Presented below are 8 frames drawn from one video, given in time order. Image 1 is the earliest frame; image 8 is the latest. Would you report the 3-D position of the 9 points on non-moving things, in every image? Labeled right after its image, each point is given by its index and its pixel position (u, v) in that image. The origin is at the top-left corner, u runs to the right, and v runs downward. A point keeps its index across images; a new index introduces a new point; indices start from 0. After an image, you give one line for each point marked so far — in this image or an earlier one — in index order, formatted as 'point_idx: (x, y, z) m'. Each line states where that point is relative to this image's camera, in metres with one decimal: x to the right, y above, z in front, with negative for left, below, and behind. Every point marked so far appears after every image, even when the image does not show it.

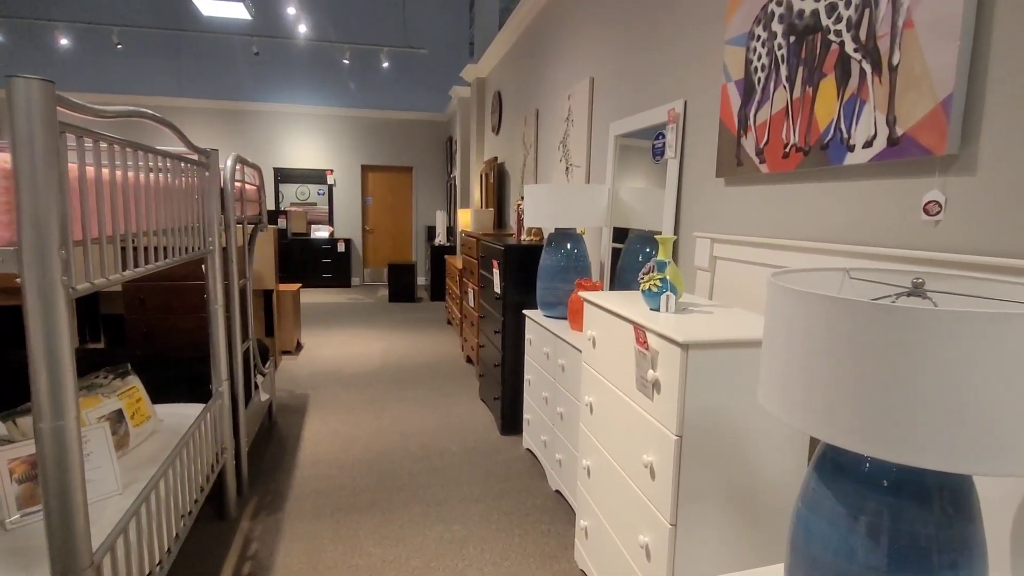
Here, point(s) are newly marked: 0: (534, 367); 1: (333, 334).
0: (+0.1, -0.4, +2.7) m
1: (-1.7, -0.4, +5.3) m
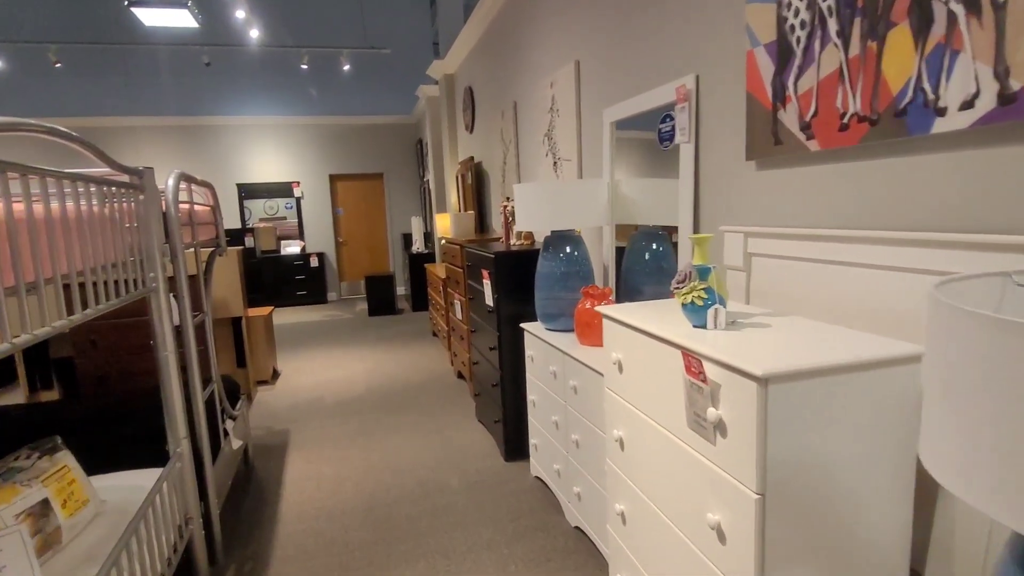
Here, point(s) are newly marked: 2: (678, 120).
0: (+0.1, -0.4, +2.4) m
1: (-1.7, -0.6, +4.9) m
2: (+0.5, +0.5, +1.8) m
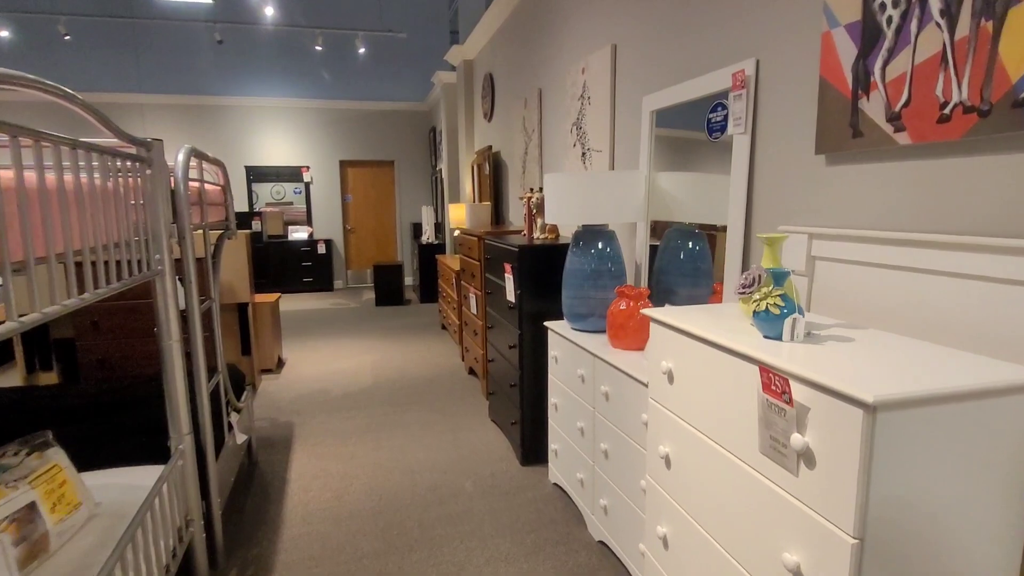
0: (+0.2, -0.4, +2.2) m
1: (-1.6, -0.5, +4.8) m
2: (+0.7, +0.5, +1.7) m
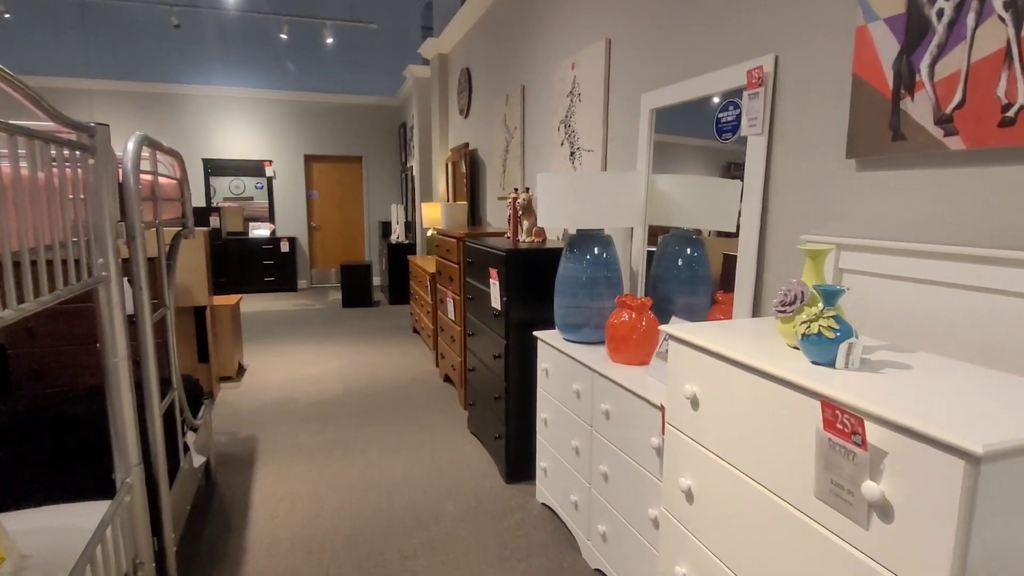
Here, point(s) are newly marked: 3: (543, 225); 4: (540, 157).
0: (+0.2, -0.4, +2.1) m
1: (-1.8, -0.5, +4.5) m
2: (+0.7, +0.5, +1.6) m
3: (+0.1, +0.2, +2.1) m
4: (+0.1, +0.7, +3.0) m
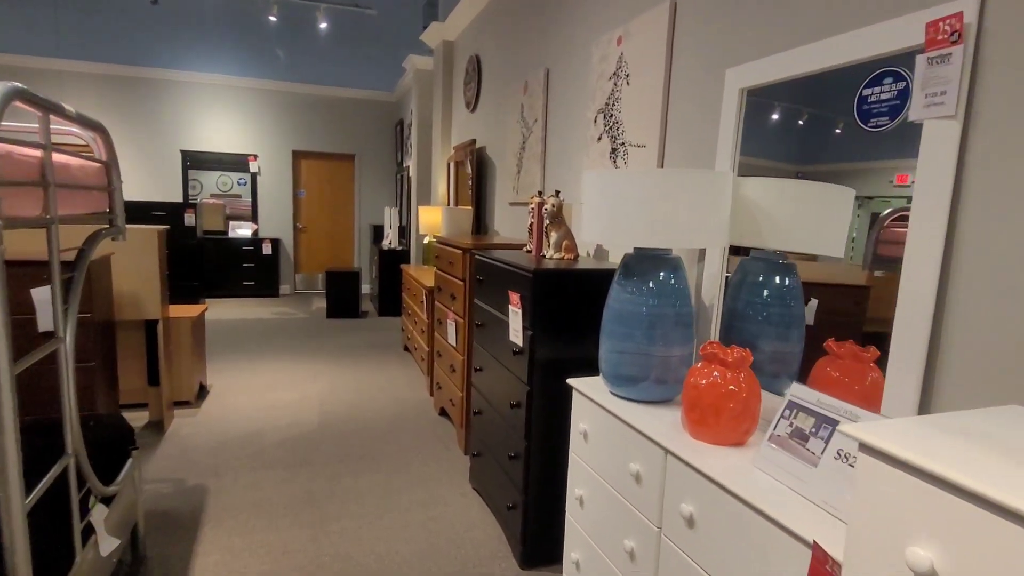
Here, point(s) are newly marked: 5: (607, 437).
0: (+0.2, -0.5, +1.6) m
1: (-1.8, -0.6, +4.0) m
2: (+0.8, +0.4, +1.1) m
3: (+0.2, +0.1, +1.6) m
4: (+0.2, +0.6, +2.5) m
5: (+0.2, -0.4, +1.5) m
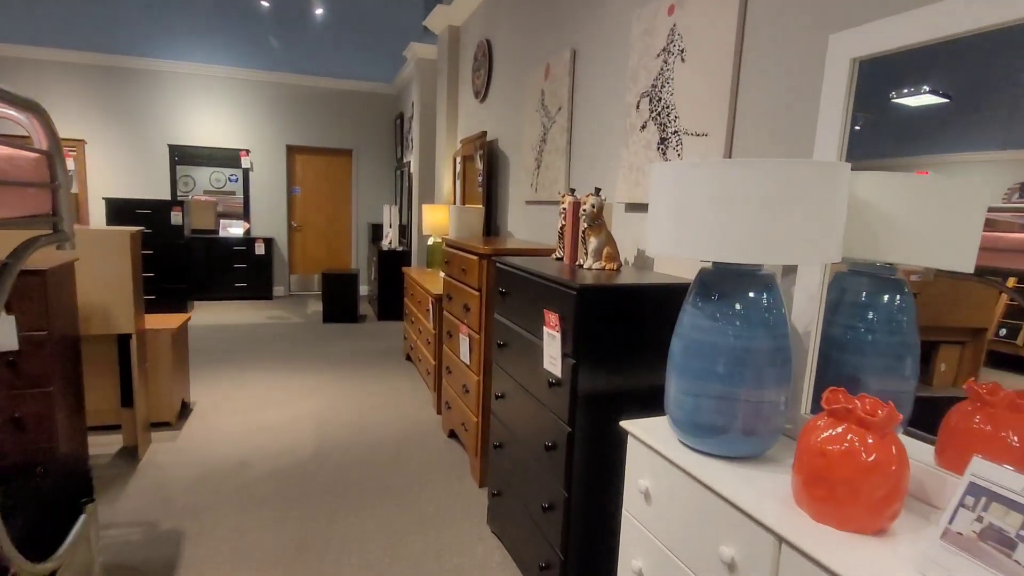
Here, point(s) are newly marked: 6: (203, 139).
0: (+0.3, -0.6, +1.2) m
1: (-1.7, -0.6, +3.6) m
2: (+0.9, +0.3, +0.7) m
3: (+0.3, +0.1, +1.2) m
4: (+0.3, +0.5, +2.1) m
5: (+0.3, -0.4, +1.2) m
6: (-3.5, +1.7, +6.5) m
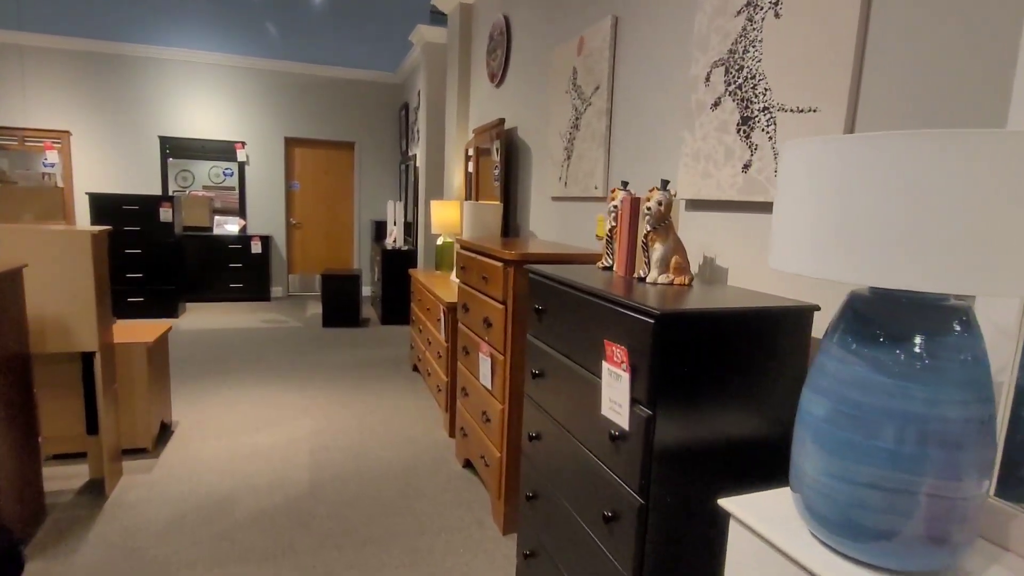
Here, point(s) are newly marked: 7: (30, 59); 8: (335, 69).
0: (+0.4, -0.6, +0.9) m
1: (-1.6, -0.6, +3.3) m
2: (+1.0, +0.3, +0.4) m
3: (+0.4, 0.0, +0.9) m
4: (+0.4, +0.5, +1.8) m
5: (+0.4, -0.5, +0.8) m
6: (-3.4, +1.7, +6.1) m
7: (-4.7, +2.3, +5.6) m
8: (-2.0, +2.4, +6.3) m
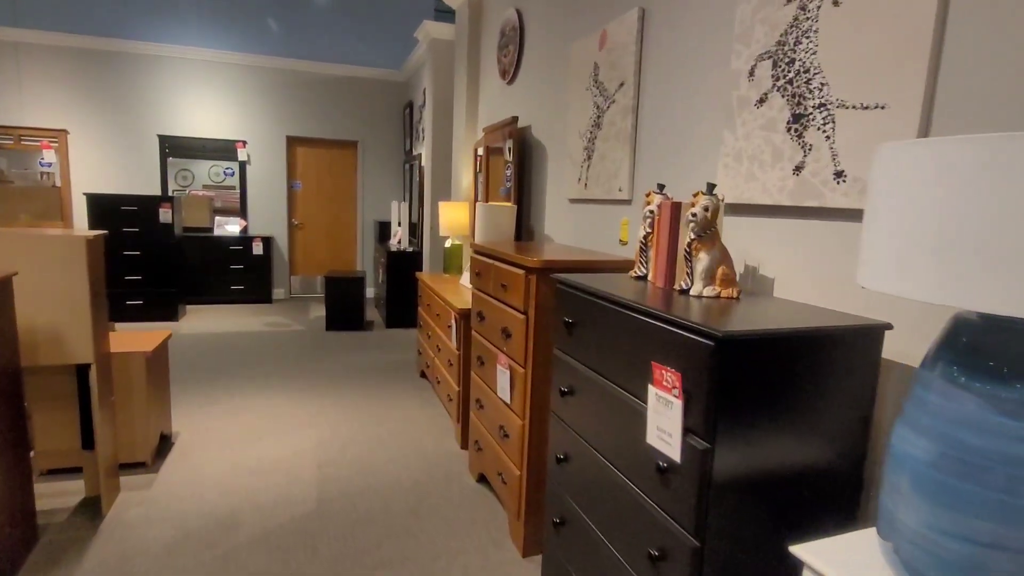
0: (+0.5, -0.7, +0.8) m
1: (-1.6, -0.7, +3.1) m
2: (+1.0, +0.2, +0.2) m
3: (+0.5, 0.0, +0.7) m
4: (+0.5, +0.5, +1.6) m
5: (+0.5, -0.5, +0.7) m
6: (-3.4, +1.7, +6.0) m
7: (-4.7, +2.2, +5.5) m
8: (-1.9, +2.4, +6.2) m
